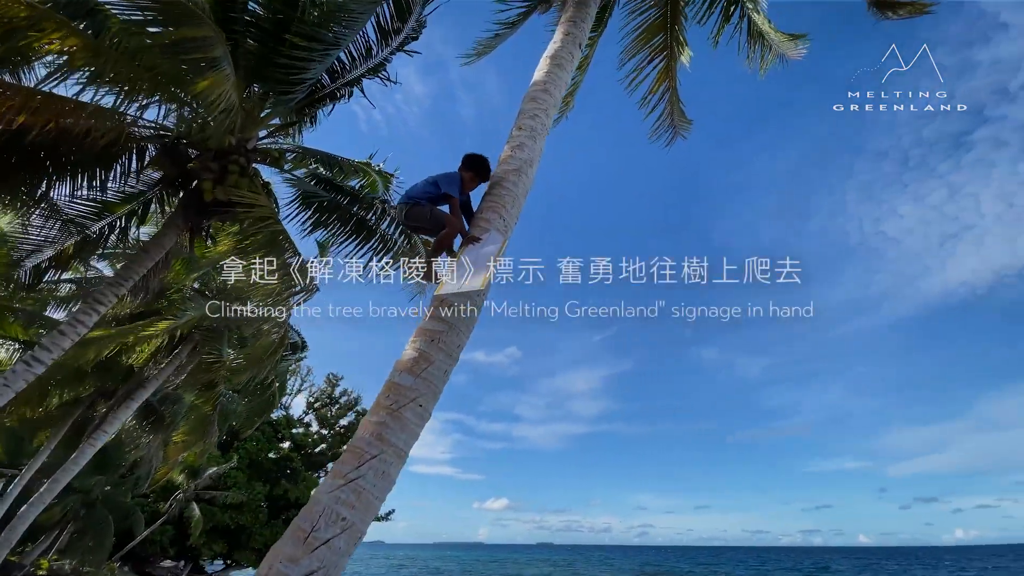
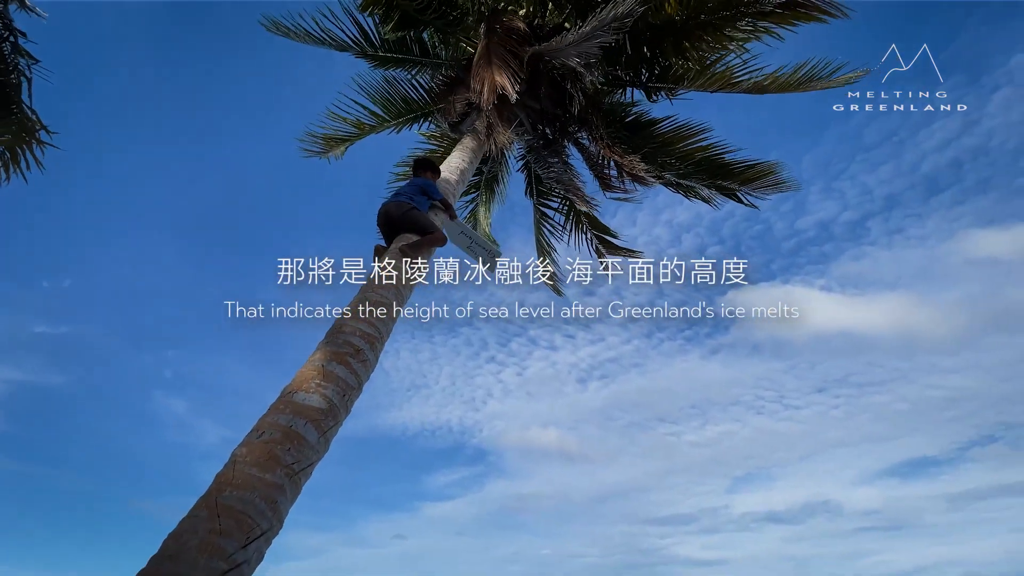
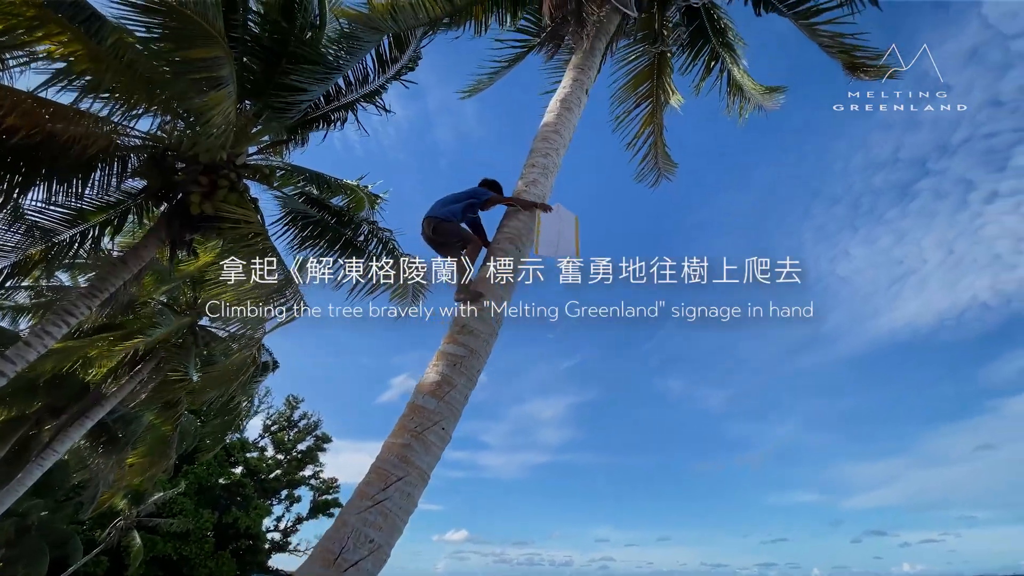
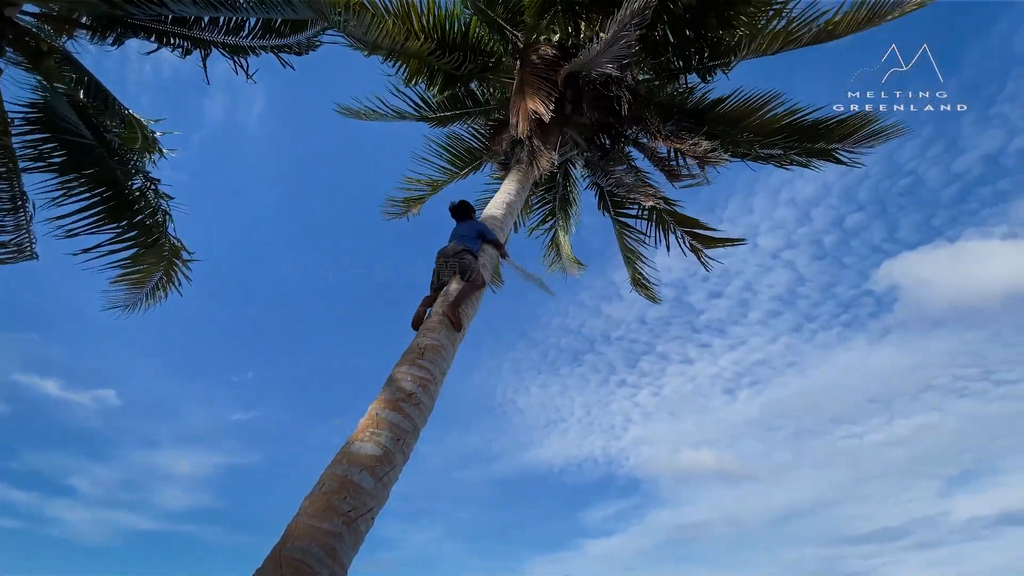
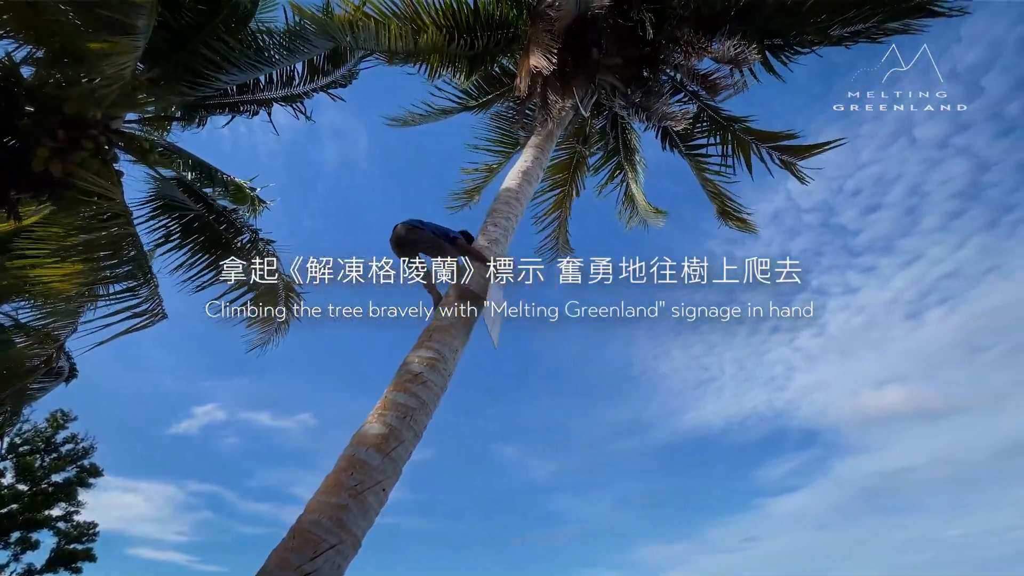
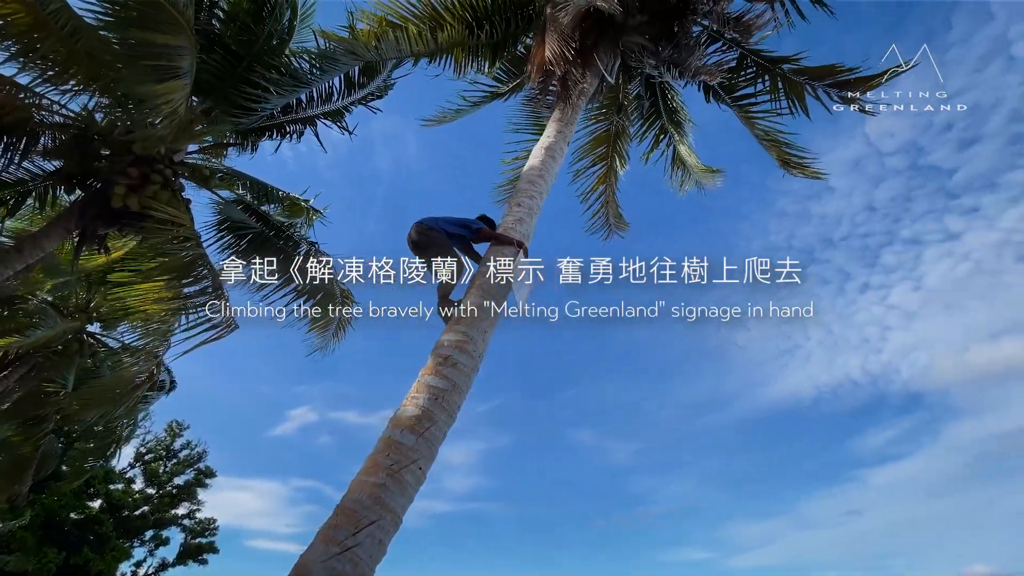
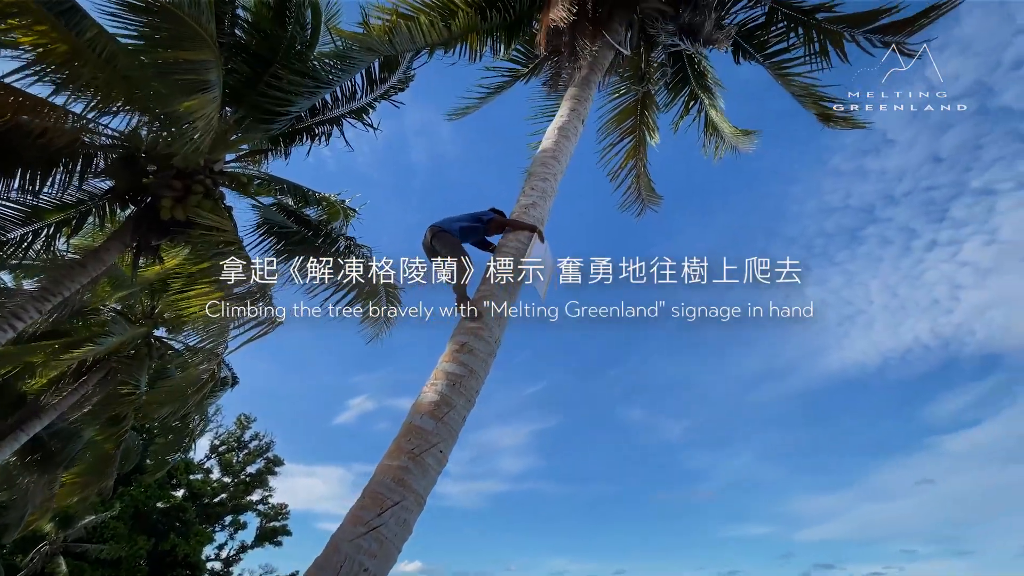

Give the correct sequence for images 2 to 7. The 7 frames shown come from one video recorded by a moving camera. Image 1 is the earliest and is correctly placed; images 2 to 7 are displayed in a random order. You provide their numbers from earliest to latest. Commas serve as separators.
3, 7, 6, 5, 4, 2
